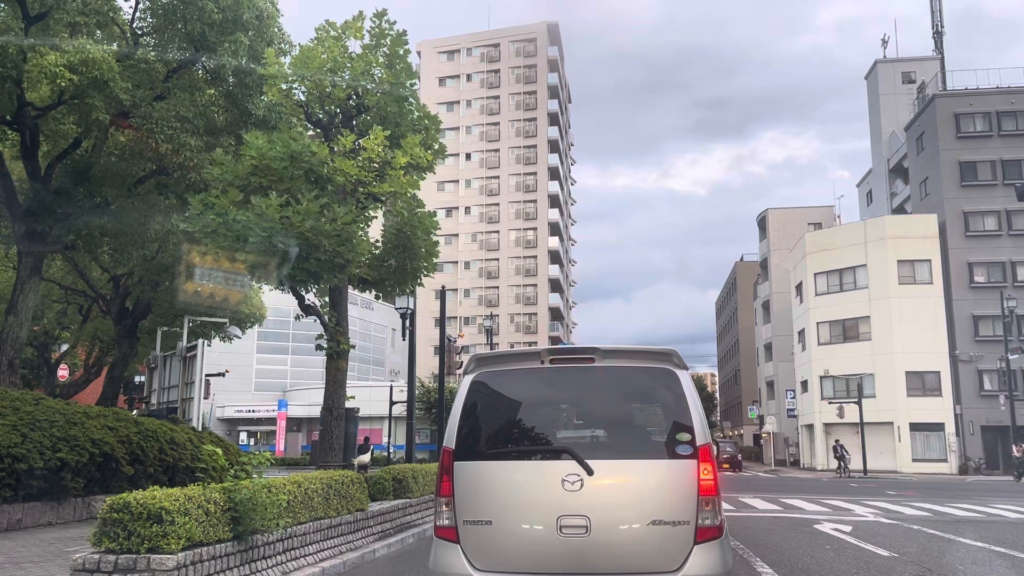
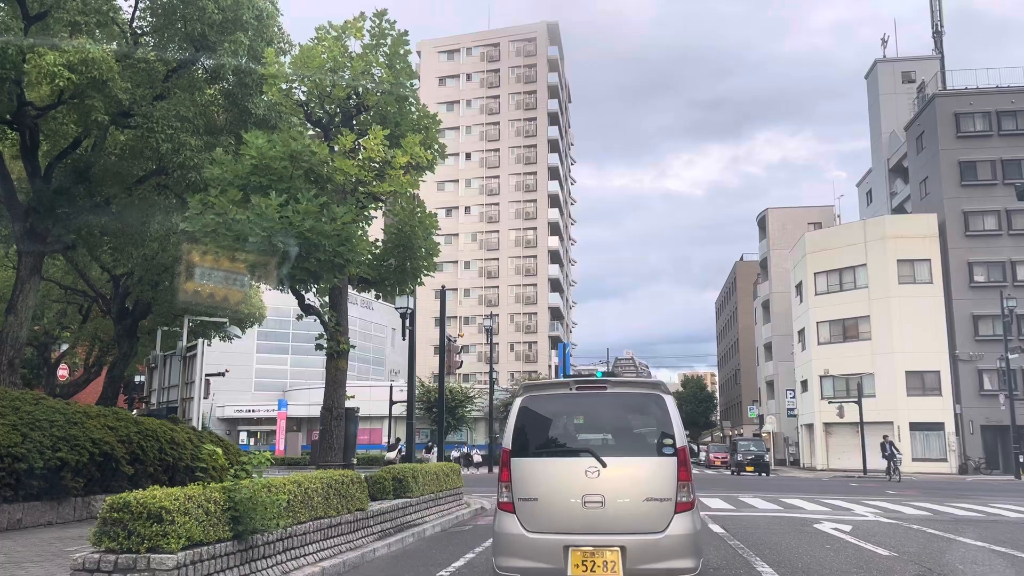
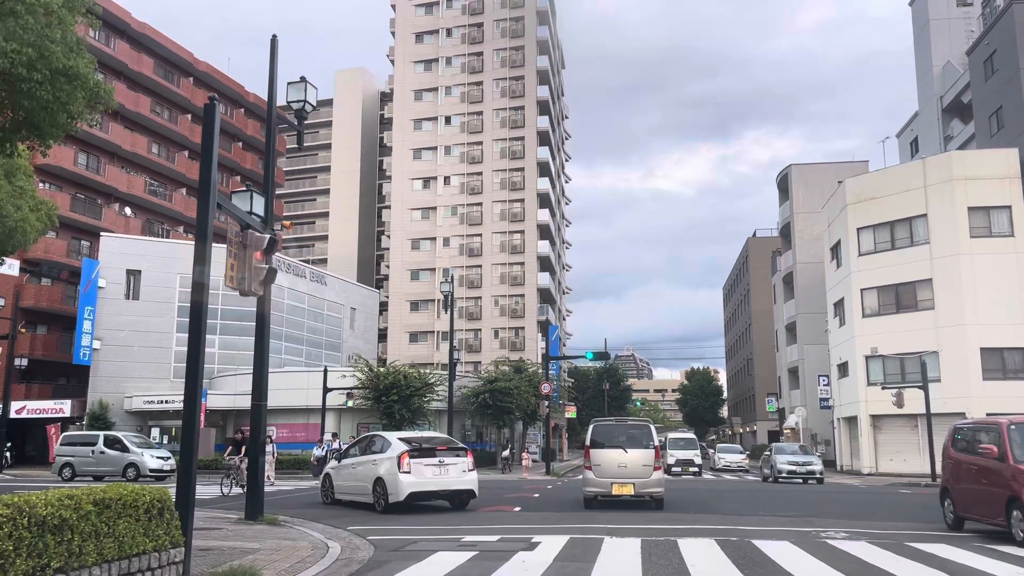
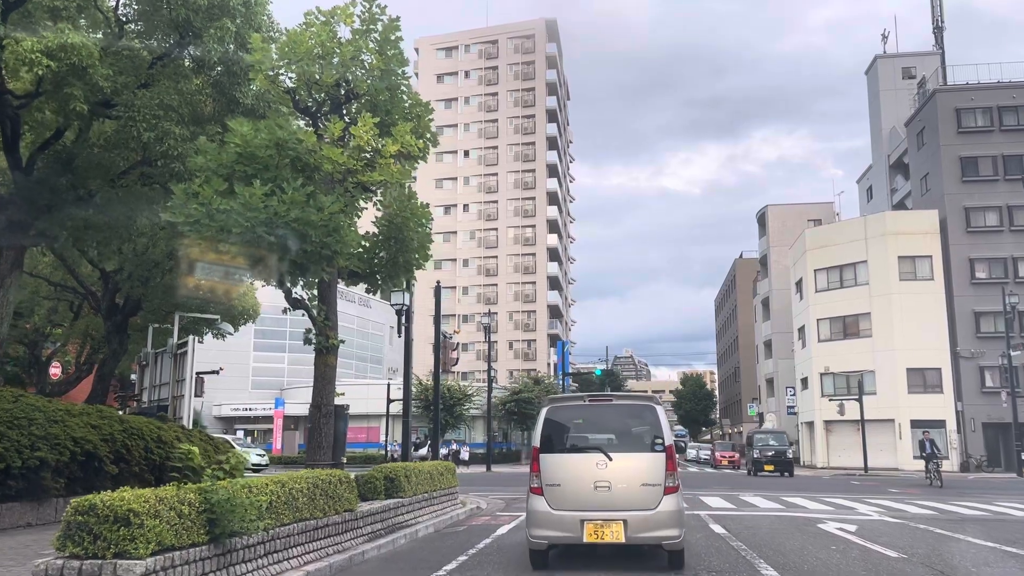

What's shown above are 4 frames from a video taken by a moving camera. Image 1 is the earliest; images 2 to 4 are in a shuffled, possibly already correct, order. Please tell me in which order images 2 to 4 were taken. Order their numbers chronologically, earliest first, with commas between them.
2, 4, 3
